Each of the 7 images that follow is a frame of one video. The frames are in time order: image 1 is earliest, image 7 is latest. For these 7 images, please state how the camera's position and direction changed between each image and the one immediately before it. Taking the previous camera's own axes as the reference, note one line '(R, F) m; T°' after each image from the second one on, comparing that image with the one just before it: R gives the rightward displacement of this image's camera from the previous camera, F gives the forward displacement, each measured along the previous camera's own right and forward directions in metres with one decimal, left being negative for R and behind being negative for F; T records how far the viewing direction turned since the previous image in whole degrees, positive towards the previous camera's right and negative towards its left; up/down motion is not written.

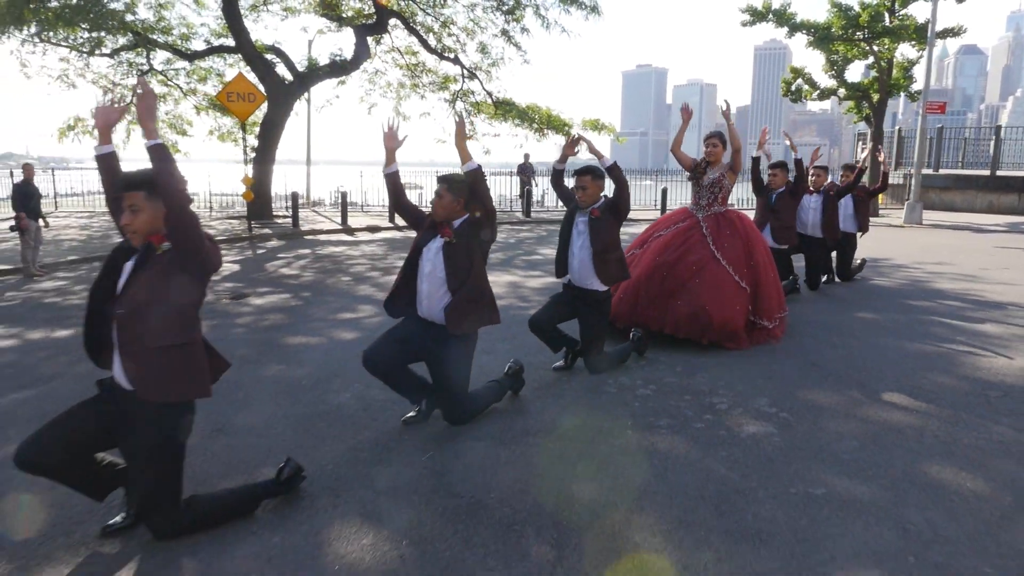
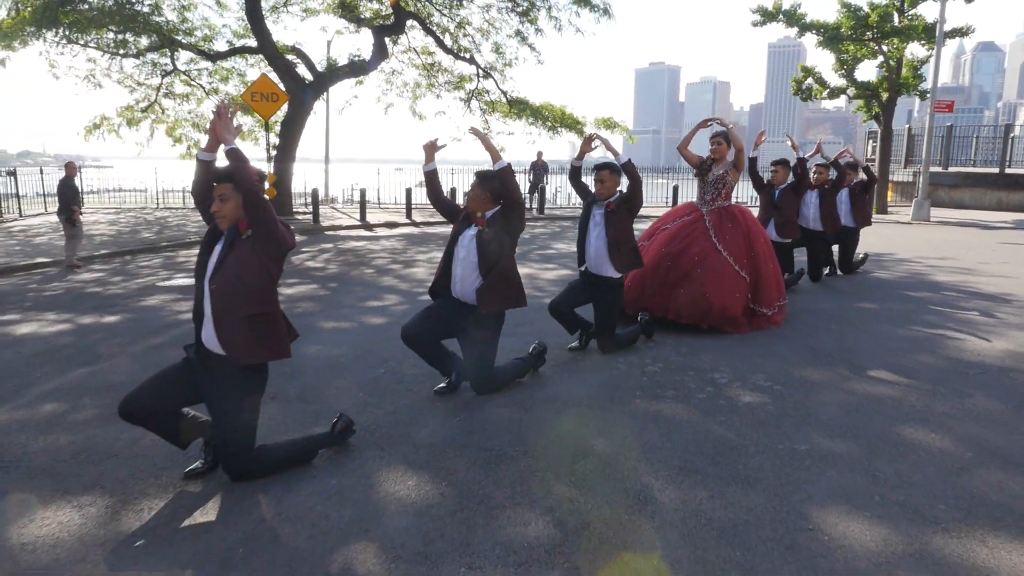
(-0.1, -0.5) m; -1°
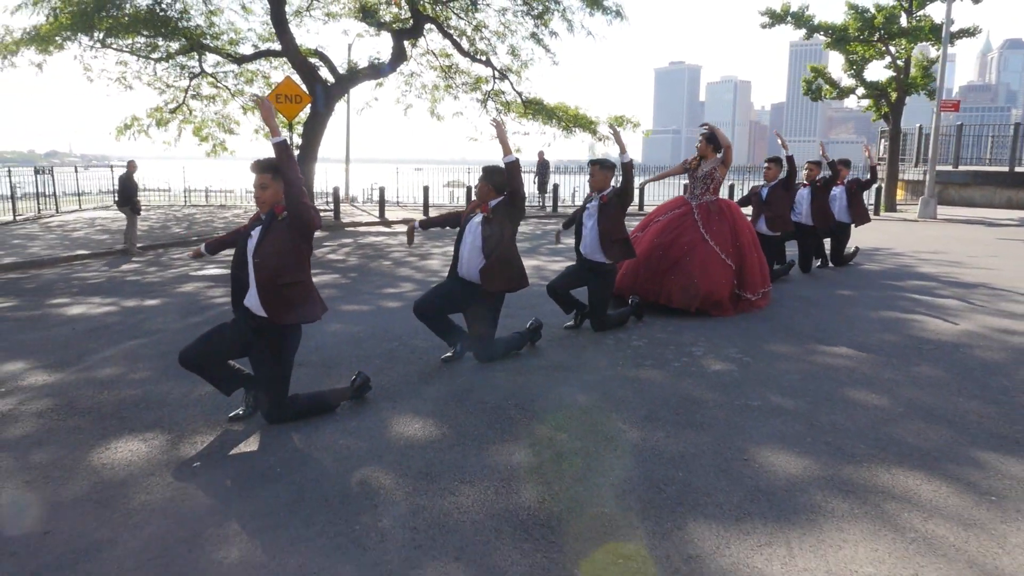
(+0.2, -0.7) m; -1°
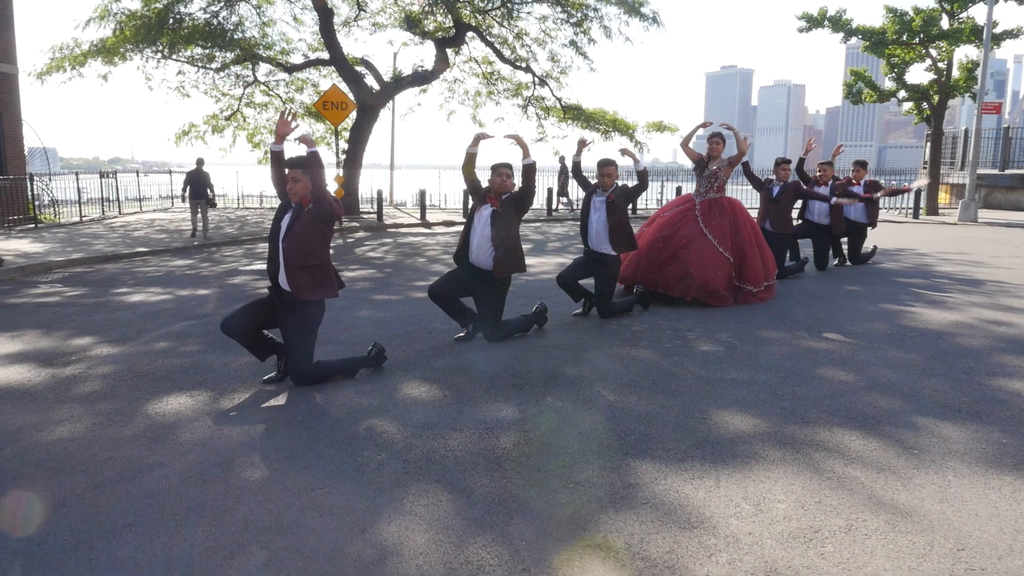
(+0.3, -0.6) m; -3°
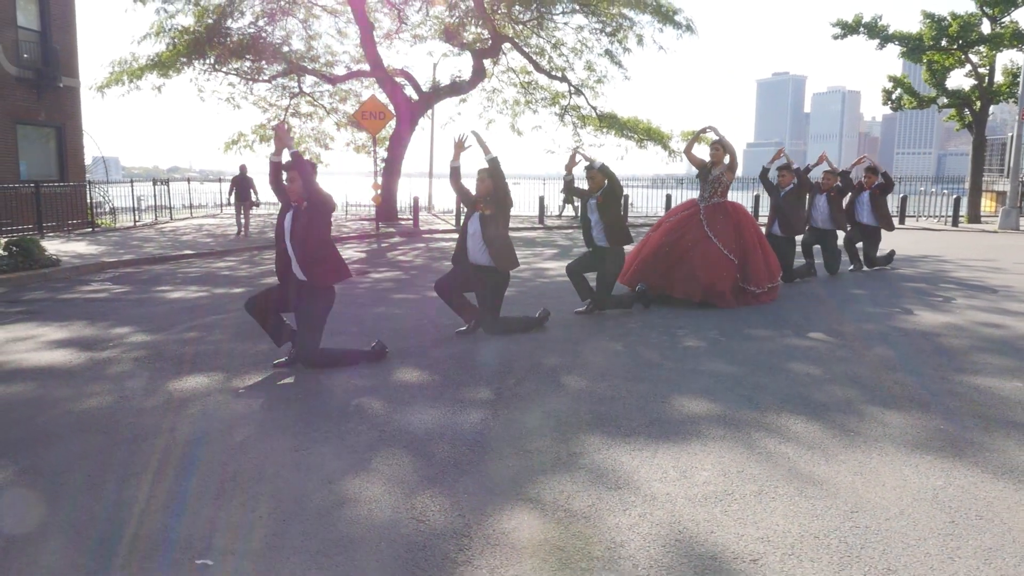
(+0.4, -0.5) m; -3°
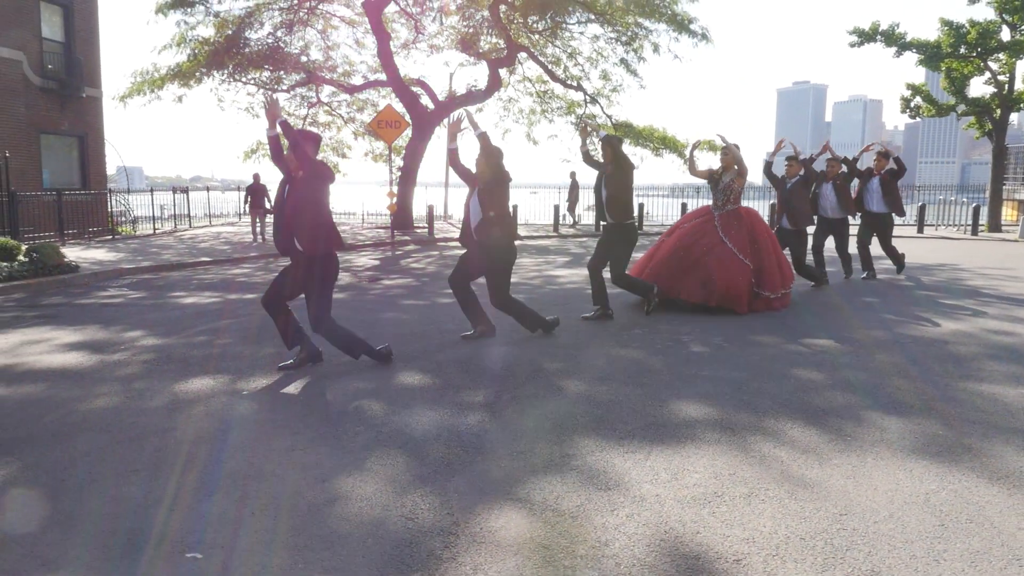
(+0.1, 0.0) m; -1°
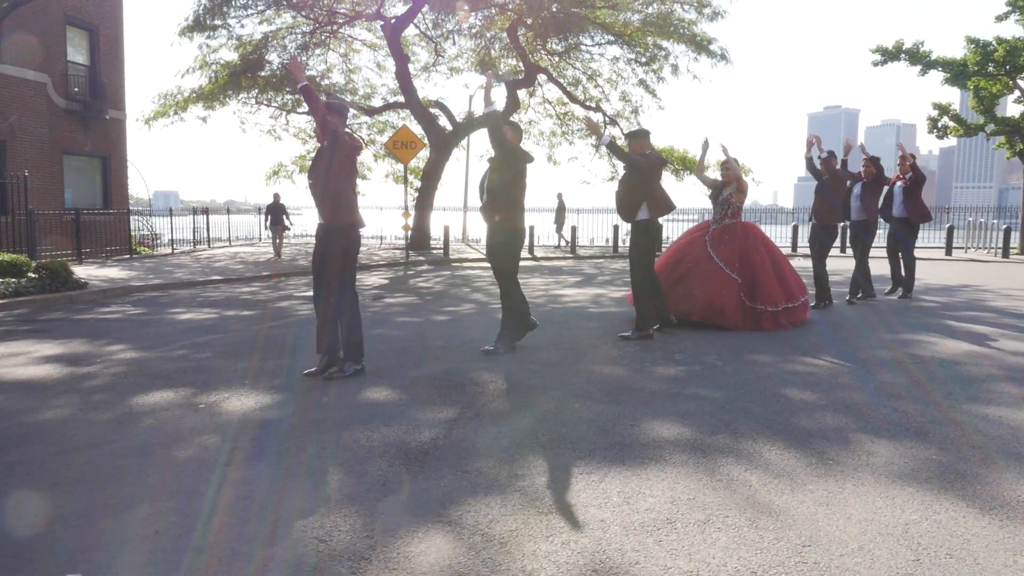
(+0.4, +0.3) m; -2°
